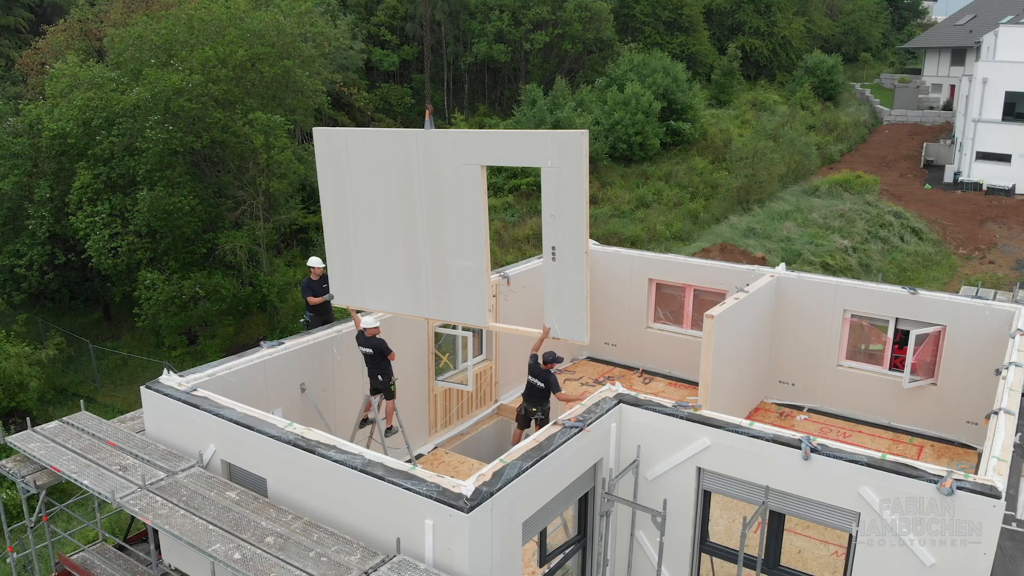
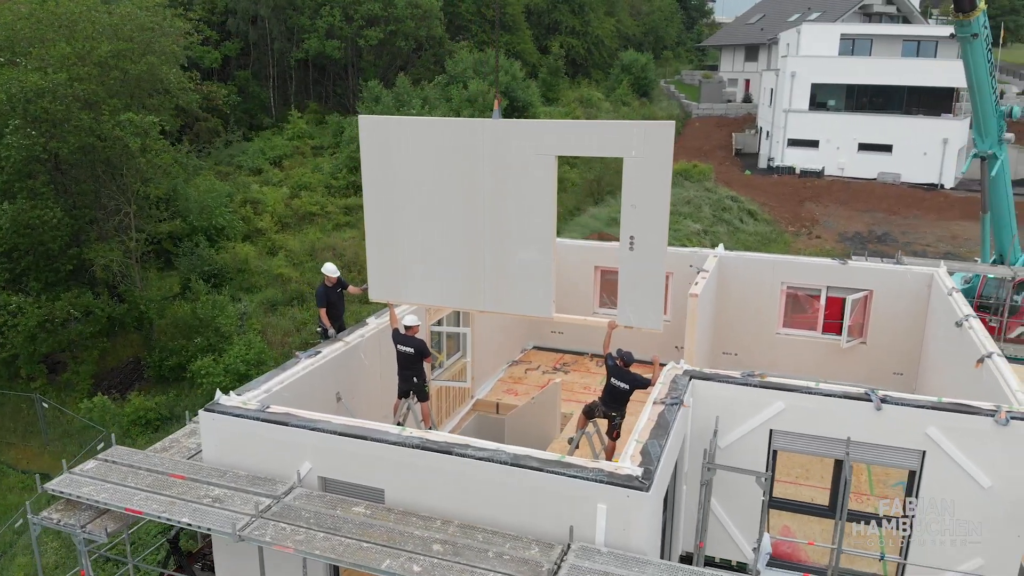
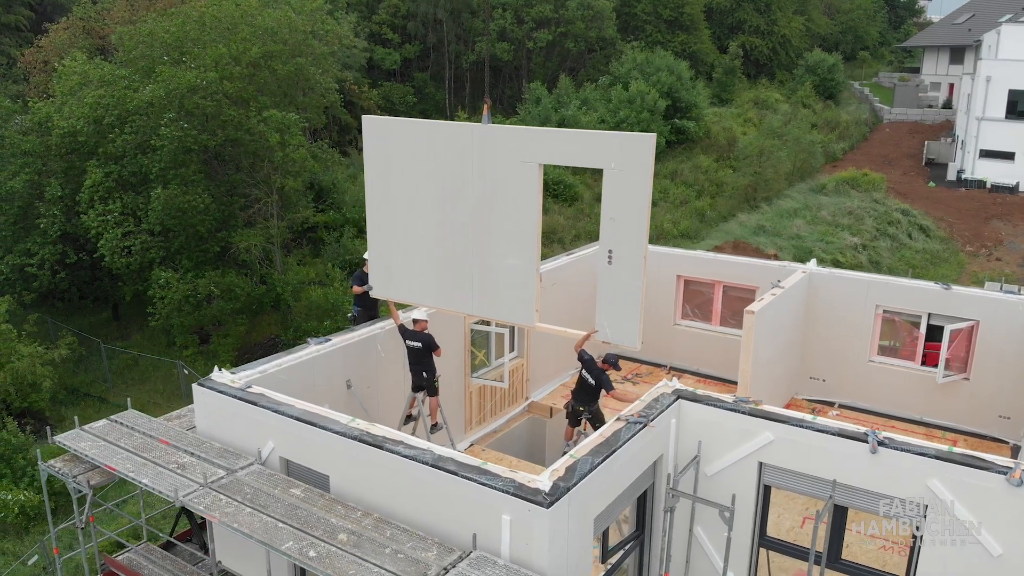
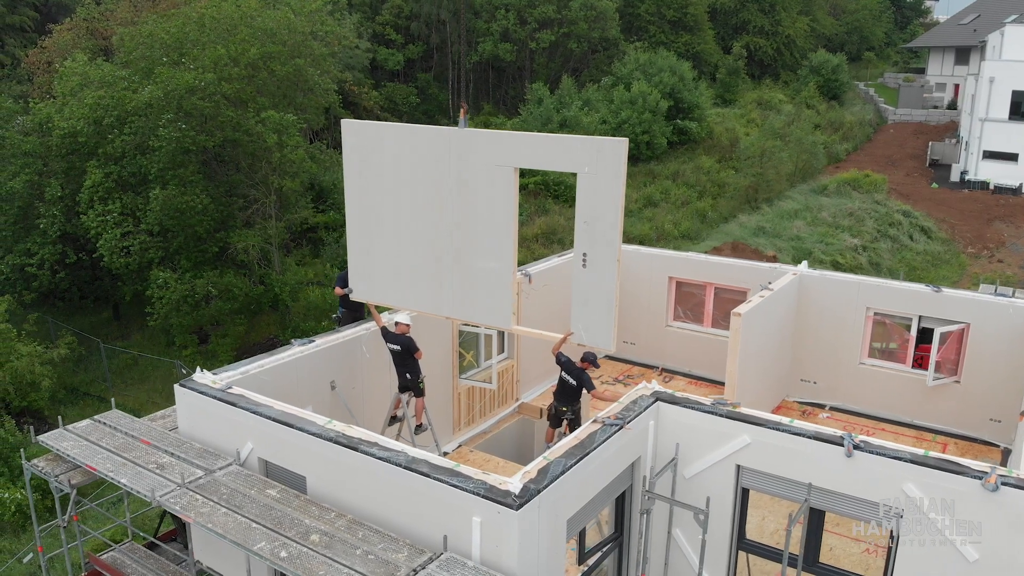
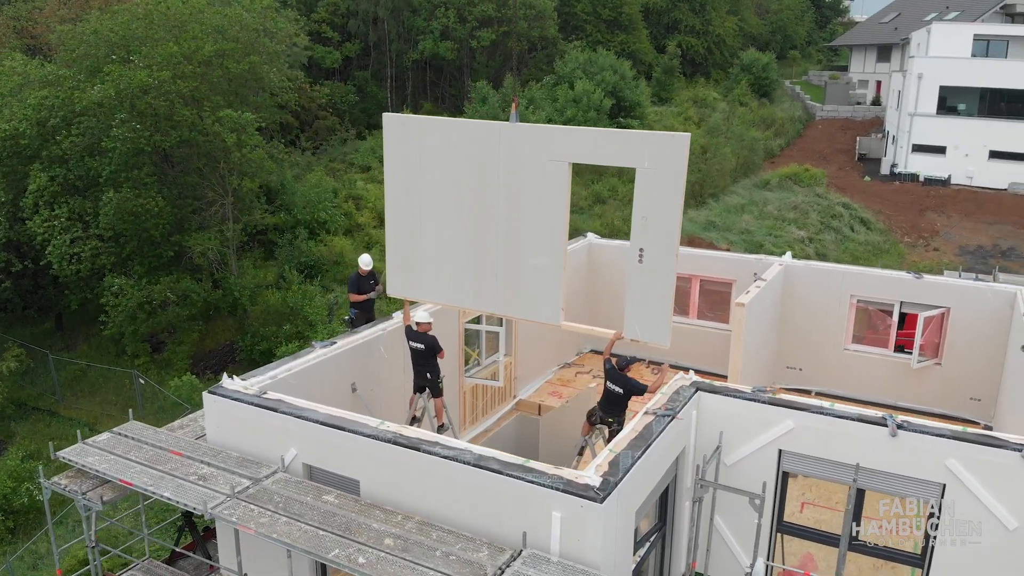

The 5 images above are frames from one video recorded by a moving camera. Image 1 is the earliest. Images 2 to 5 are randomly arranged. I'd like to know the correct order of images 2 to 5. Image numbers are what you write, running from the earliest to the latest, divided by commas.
4, 3, 5, 2
